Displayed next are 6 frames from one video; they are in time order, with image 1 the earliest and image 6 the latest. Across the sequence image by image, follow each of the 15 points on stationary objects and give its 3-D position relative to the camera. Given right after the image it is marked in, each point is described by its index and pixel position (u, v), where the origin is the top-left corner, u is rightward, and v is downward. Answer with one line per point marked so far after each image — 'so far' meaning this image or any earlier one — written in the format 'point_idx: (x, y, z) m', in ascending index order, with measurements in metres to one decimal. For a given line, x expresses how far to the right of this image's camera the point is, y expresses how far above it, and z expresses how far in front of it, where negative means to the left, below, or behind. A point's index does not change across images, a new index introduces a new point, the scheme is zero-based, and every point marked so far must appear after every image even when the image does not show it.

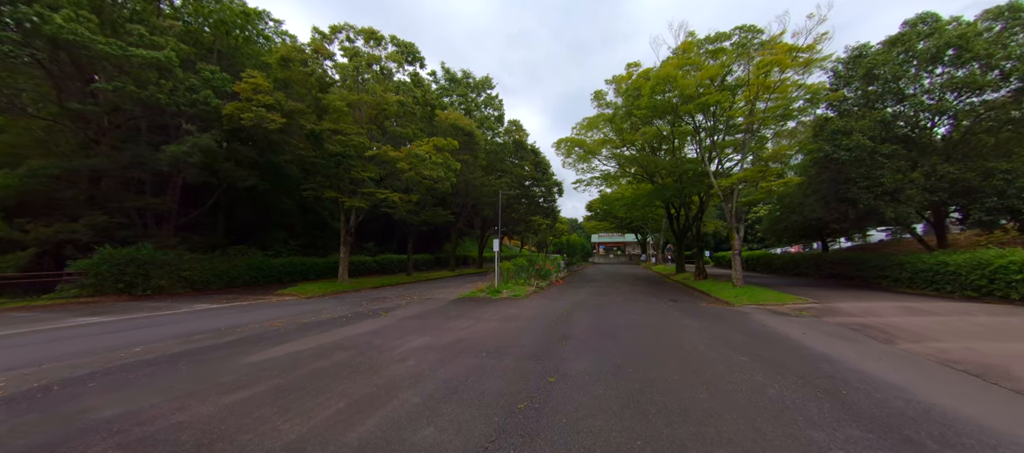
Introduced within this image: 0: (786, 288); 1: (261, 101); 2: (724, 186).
0: (+12.8, -2.9, +15.2) m
1: (-11.2, +5.6, +14.5) m
2: (+10.5, +2.0, +16.1) m
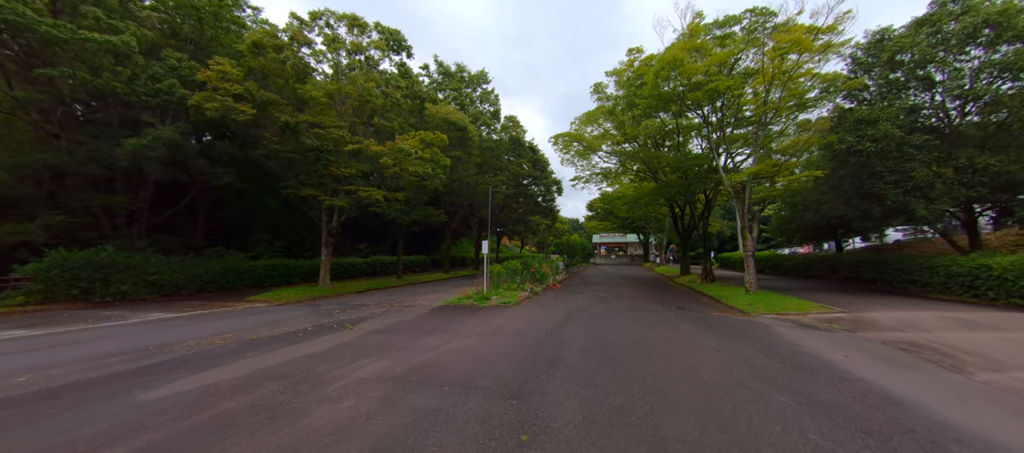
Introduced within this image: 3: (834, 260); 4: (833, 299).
0: (+12.4, -2.9, +13.9) m
1: (-11.6, +5.6, +13.4) m
2: (+10.1, +2.1, +14.8) m
3: (+19.2, -2.0, +19.4) m
4: (+11.8, -2.7, +12.0) m
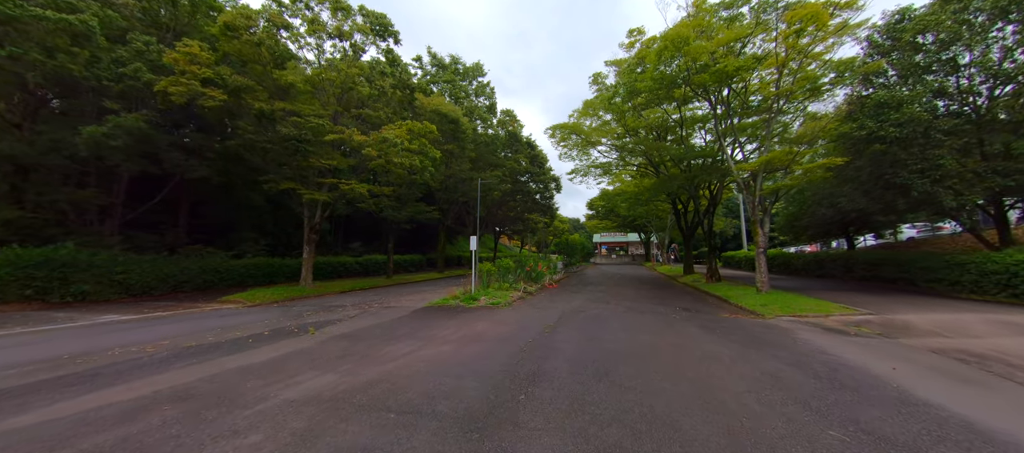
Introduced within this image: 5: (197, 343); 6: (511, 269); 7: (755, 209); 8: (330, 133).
0: (+12.1, -2.6, +12.8) m
1: (-11.9, +5.8, +12.4) m
2: (+9.8, +2.3, +13.7) m
3: (+18.8, -1.8, +18.3) m
4: (+11.4, -2.5, +10.9) m
5: (-6.3, -2.3, +6.6) m
6: (0.0, -1.9, +14.9) m
7: (+10.0, +0.7, +13.3) m
8: (-8.3, +4.2, +14.8) m
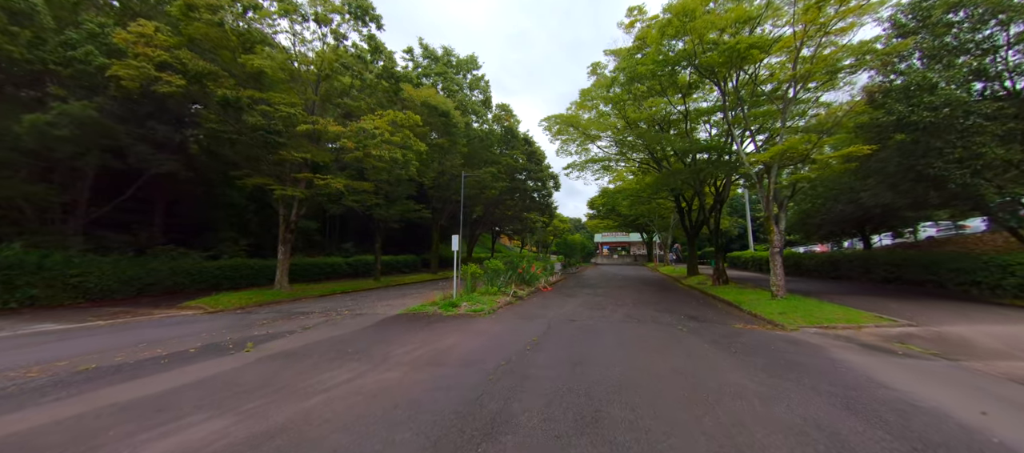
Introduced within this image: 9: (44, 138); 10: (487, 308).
0: (+11.6, -2.6, +11.6) m
1: (-12.4, +5.8, +11.2) m
2: (+9.3, +2.4, +12.5) m
3: (+18.4, -1.7, +16.9) m
4: (+10.9, -2.4, +9.7) m
5: (-6.8, -2.3, +5.4) m
6: (-0.5, -1.9, +13.7) m
7: (+9.5, +0.8, +12.0) m
8: (-8.7, +4.3, +13.7) m
9: (-16.5, +3.1, +11.6) m
10: (-0.8, -2.5, +10.3) m
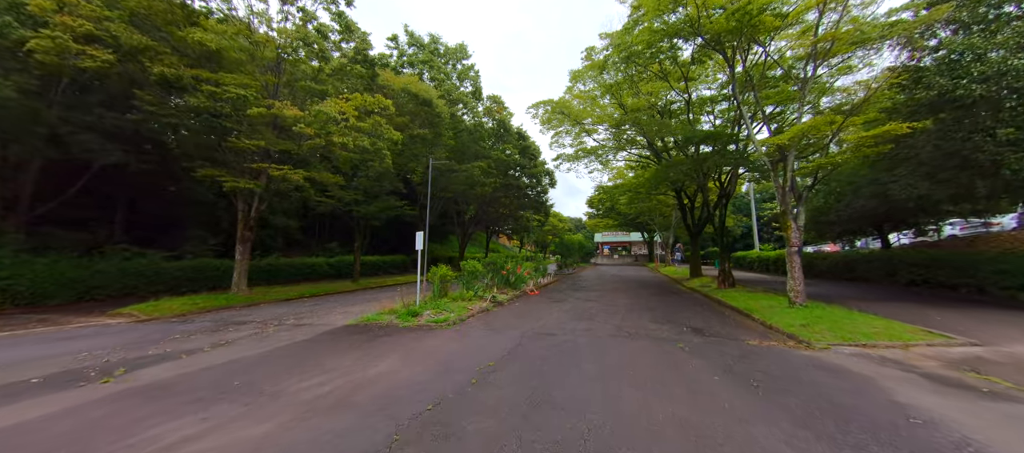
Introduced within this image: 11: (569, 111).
0: (+10.9, -2.4, +10.0) m
1: (-13.2, +6.0, +9.8) m
2: (+8.6, +2.5, +10.9) m
3: (+17.7, -1.6, +15.3) m
4: (+10.2, -2.2, +8.1) m
5: (-7.6, -2.1, +3.9) m
6: (-1.2, -1.7, +12.2) m
7: (+8.8, +0.9, +10.5) m
8: (-9.4, +4.4, +12.2) m
9: (-17.3, +3.2, +10.2) m
10: (-1.5, -2.4, +8.8) m
11: (+3.1, +6.3, +17.7) m
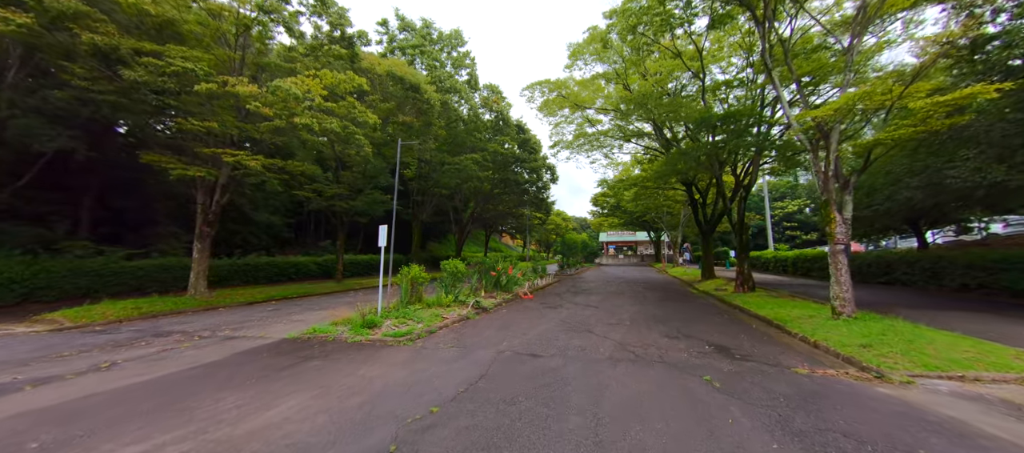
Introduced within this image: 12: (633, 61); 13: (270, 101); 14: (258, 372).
0: (+10.4, -2.3, +8.2) m
1: (-13.6, +6.2, +8.4) m
2: (+8.2, +2.7, +9.2) m
3: (+17.4, -1.4, +13.5) m
4: (+9.7, -2.1, +6.3) m
5: (-8.1, -1.9, +2.5) m
6: (-1.6, -1.6, +10.6) m
7: (+8.4, +1.1, +8.7) m
8: (-9.8, +4.6, +10.7) m
9: (-17.7, +3.4, +8.8) m
10: (-2.0, -2.2, +7.2) m
11: (+2.8, +6.5, +16.1) m
12: (+5.3, +7.2, +14.3) m
13: (-8.1, +4.2, +10.9) m
14: (-3.8, -2.1, +4.8) m
